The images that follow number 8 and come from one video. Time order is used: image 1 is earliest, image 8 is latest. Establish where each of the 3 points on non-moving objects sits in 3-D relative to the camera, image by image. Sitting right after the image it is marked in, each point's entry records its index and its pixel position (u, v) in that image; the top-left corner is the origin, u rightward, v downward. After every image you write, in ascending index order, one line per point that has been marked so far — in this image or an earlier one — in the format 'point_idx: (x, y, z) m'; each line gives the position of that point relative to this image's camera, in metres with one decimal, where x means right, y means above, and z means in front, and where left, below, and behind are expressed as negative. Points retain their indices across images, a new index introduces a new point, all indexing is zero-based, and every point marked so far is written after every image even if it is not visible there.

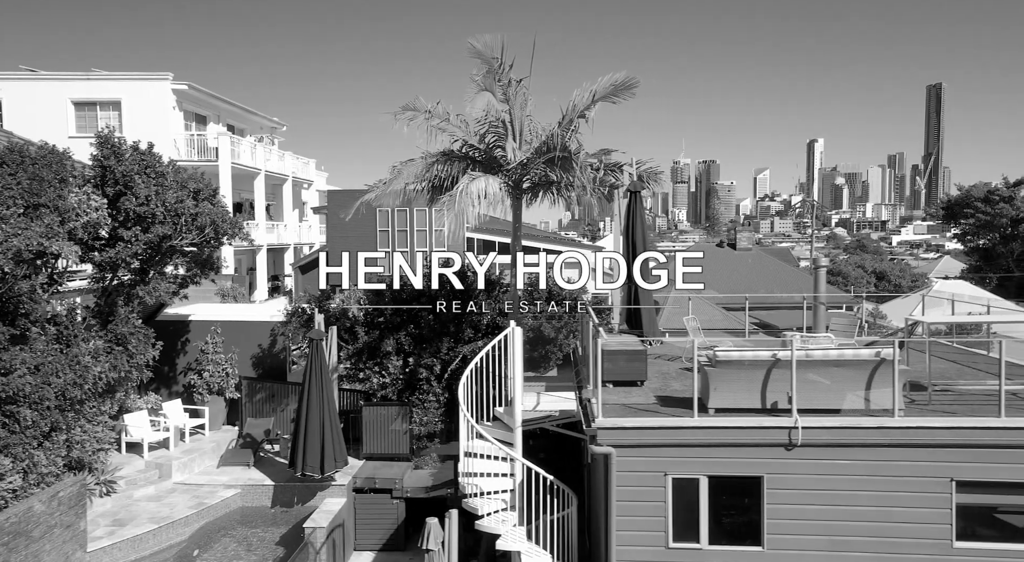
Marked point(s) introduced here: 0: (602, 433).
0: (+0.9, -1.6, +7.5) m
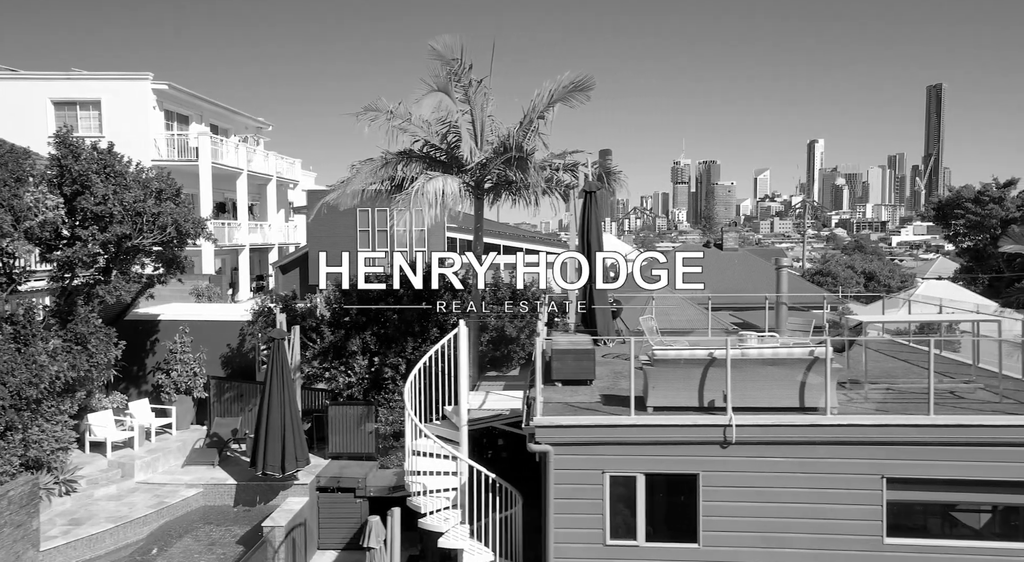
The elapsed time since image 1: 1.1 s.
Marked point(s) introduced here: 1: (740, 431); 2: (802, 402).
0: (+0.3, -1.6, +7.6) m
1: (+2.3, -1.5, +7.4) m
2: (+3.0, -1.3, +7.6) m
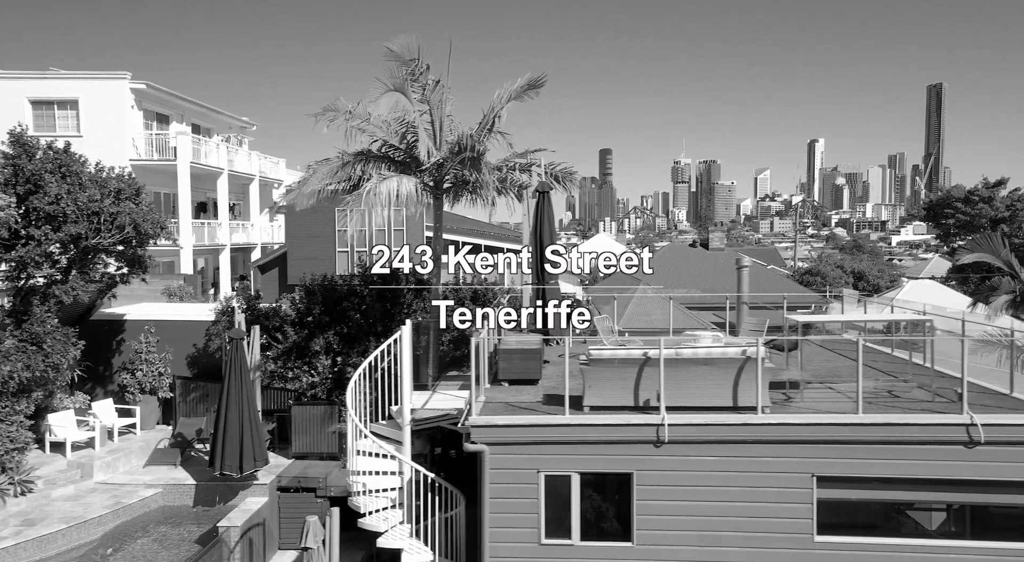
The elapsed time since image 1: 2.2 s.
0: (-0.4, -1.6, +7.6) m
1: (+1.7, -1.5, +7.5) m
2: (+2.3, -1.3, +7.6) m
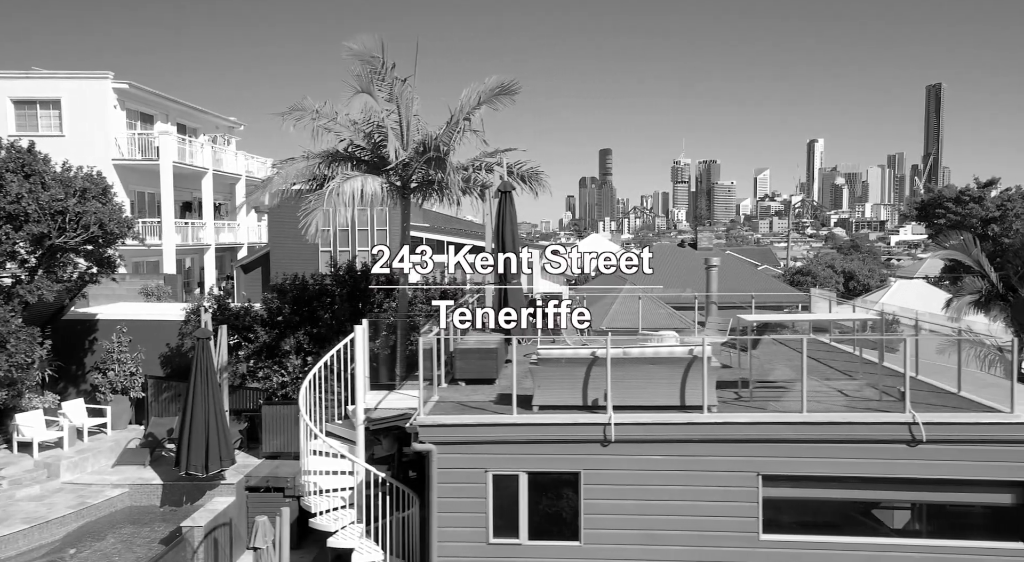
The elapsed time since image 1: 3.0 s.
0: (-0.9, -1.6, +7.6) m
1: (+1.1, -1.5, +7.5) m
2: (+1.8, -1.3, +7.6) m
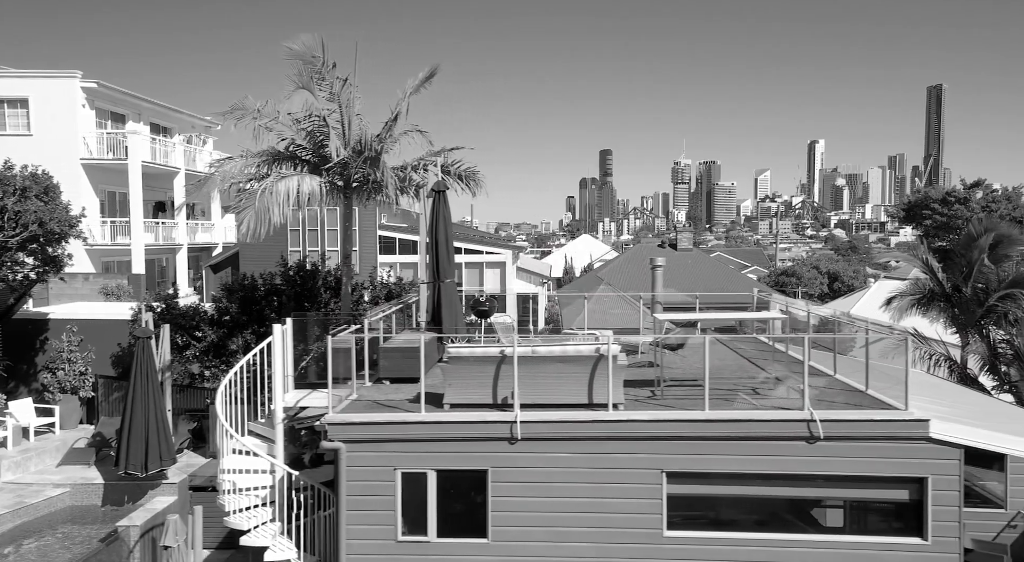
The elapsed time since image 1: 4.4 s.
0: (-1.9, -1.5, +7.6) m
1: (+0.1, -1.5, +7.5) m
2: (+0.8, -1.2, +7.7) m
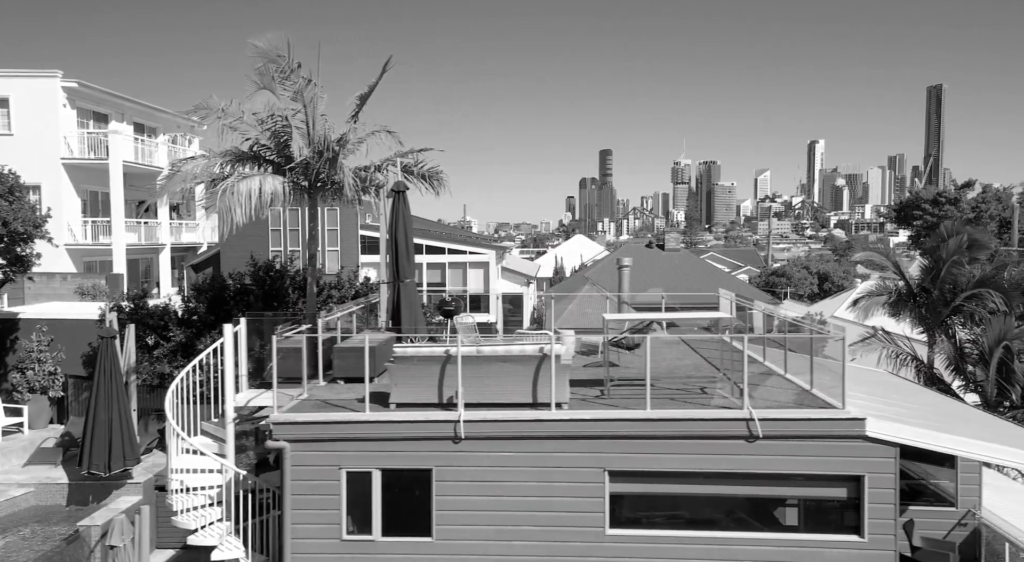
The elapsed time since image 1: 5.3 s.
0: (-2.5, -1.5, +7.6) m
1: (-0.4, -1.5, +7.6) m
2: (+0.2, -1.2, +7.7) m
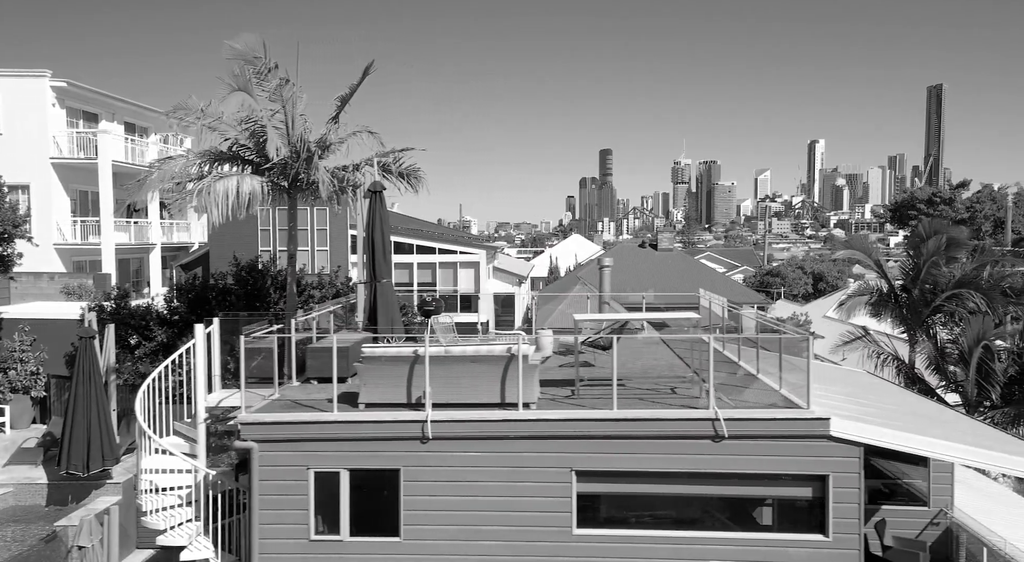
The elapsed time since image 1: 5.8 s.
0: (-2.8, -1.5, +7.6) m
1: (-0.8, -1.5, +7.6) m
2: (-0.1, -1.2, +7.7) m
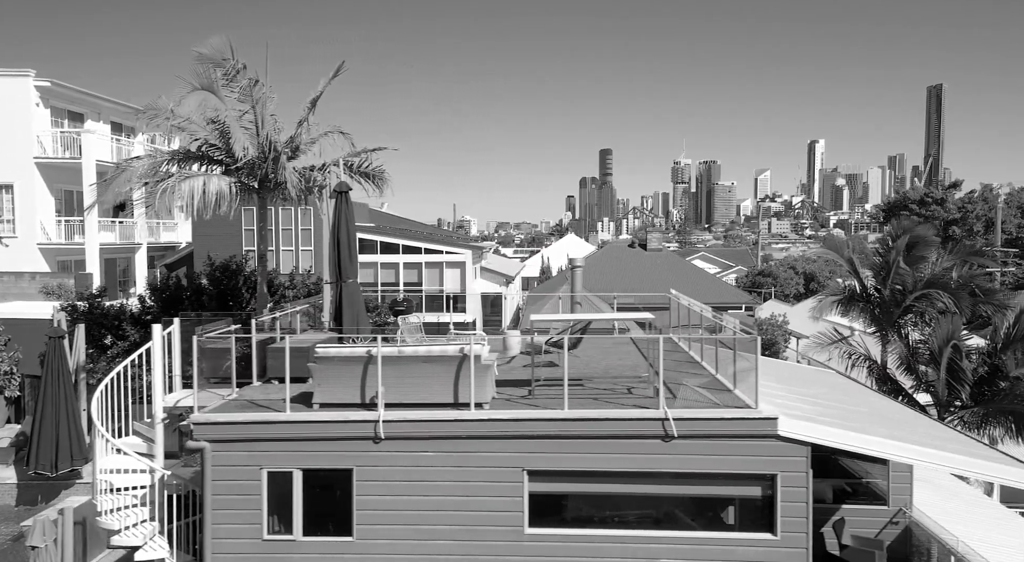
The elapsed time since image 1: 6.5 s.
0: (-3.3, -1.5, +7.6) m
1: (-1.3, -1.5, +7.6) m
2: (-0.6, -1.2, +7.7) m
